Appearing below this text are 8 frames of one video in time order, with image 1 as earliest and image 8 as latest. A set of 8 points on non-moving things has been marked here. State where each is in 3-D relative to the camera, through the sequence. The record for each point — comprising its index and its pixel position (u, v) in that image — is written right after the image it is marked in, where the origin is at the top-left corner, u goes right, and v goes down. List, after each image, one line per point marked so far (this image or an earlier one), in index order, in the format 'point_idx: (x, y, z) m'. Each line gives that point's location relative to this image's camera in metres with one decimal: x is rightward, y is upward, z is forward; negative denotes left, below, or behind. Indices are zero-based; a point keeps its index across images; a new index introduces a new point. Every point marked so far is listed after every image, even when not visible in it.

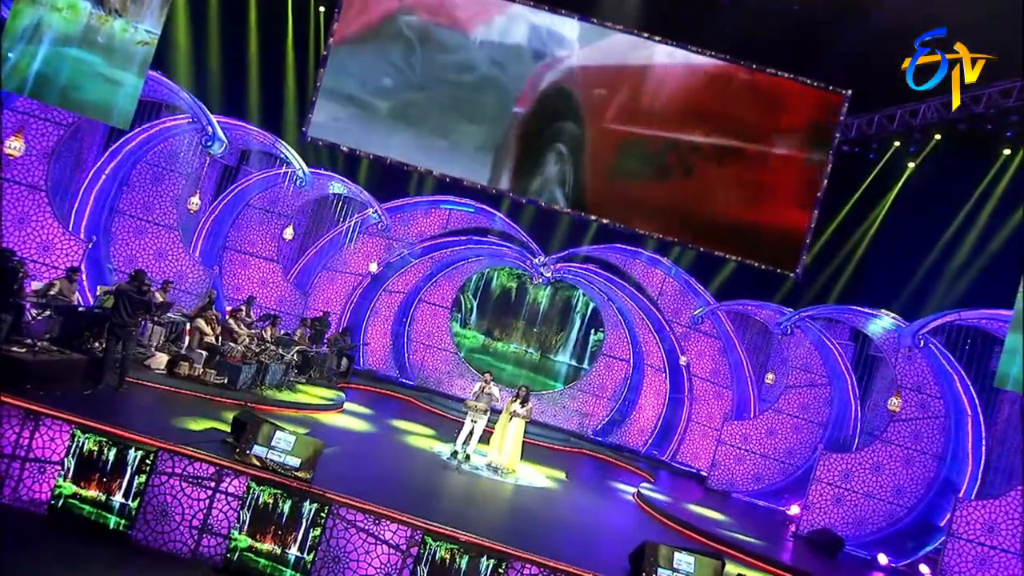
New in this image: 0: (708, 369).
0: (+3.3, -1.4, +15.6) m
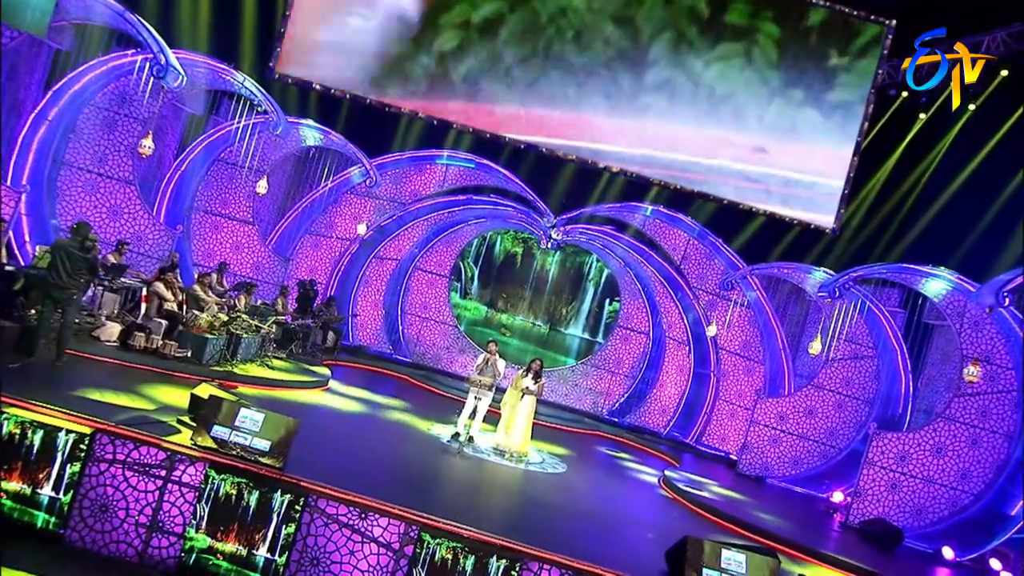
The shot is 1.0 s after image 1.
0: (+3.4, -0.8, +13.9) m
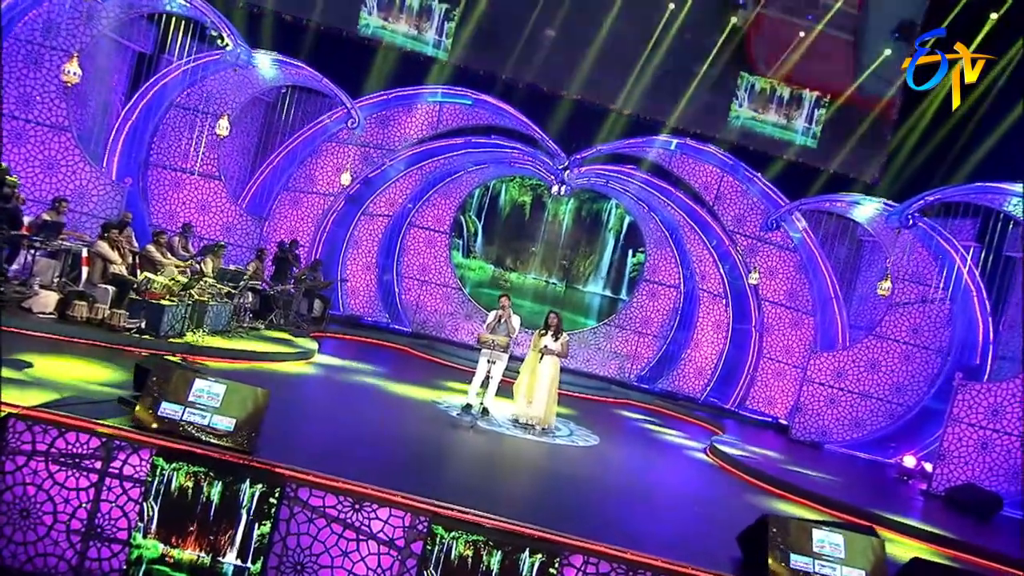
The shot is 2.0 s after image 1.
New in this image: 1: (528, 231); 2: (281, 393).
0: (+3.6, 0.0, +12.1) m
1: (+0.2, +0.8, +13.2) m
2: (-2.0, -0.9, +8.1) m
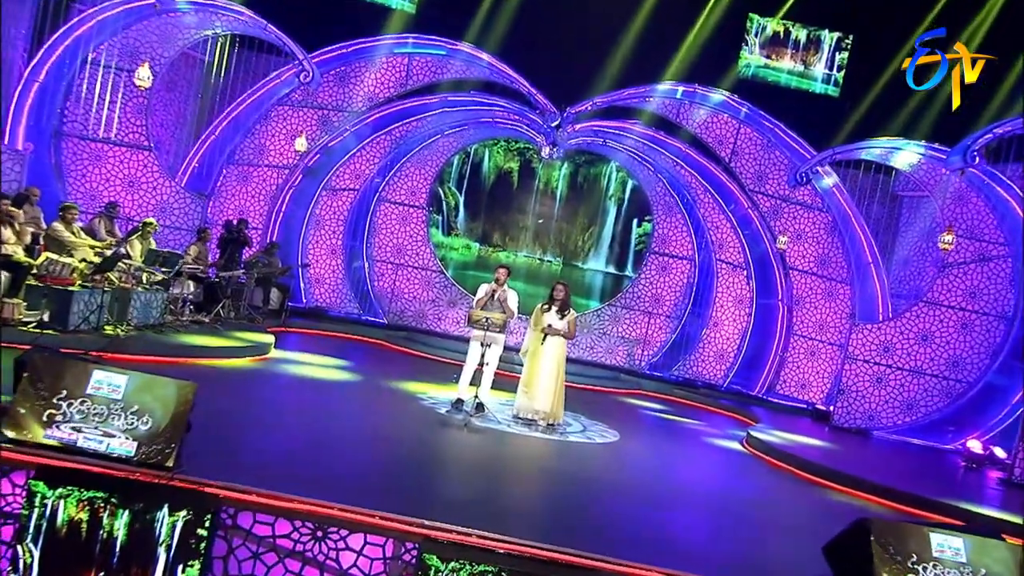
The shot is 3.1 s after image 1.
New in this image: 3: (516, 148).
0: (+3.4, +0.4, +10.5) m
1: (0.0, +1.0, +11.5) m
2: (-2.0, -0.7, +6.3) m
3: (0.0, +1.7, +11.5) m
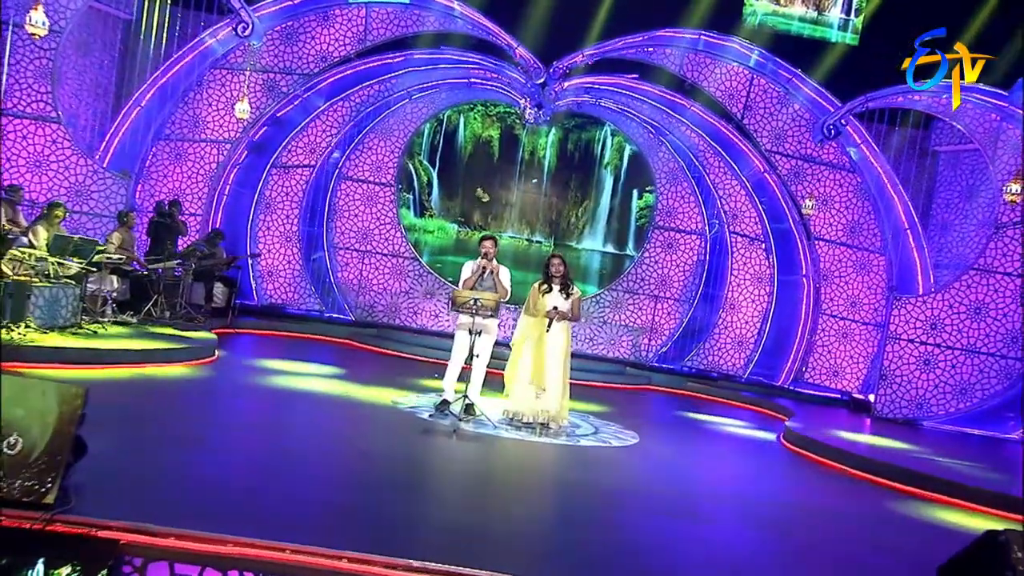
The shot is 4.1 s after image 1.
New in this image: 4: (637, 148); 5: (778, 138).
0: (+3.3, +0.6, +9.2) m
1: (-0.2, +1.2, +10.0) m
2: (-2.0, -0.6, +4.8) m
3: (-0.2, +1.9, +10.0) m
4: (+1.3, +1.5, +9.8) m
5: (+2.6, +1.5, +9.1) m
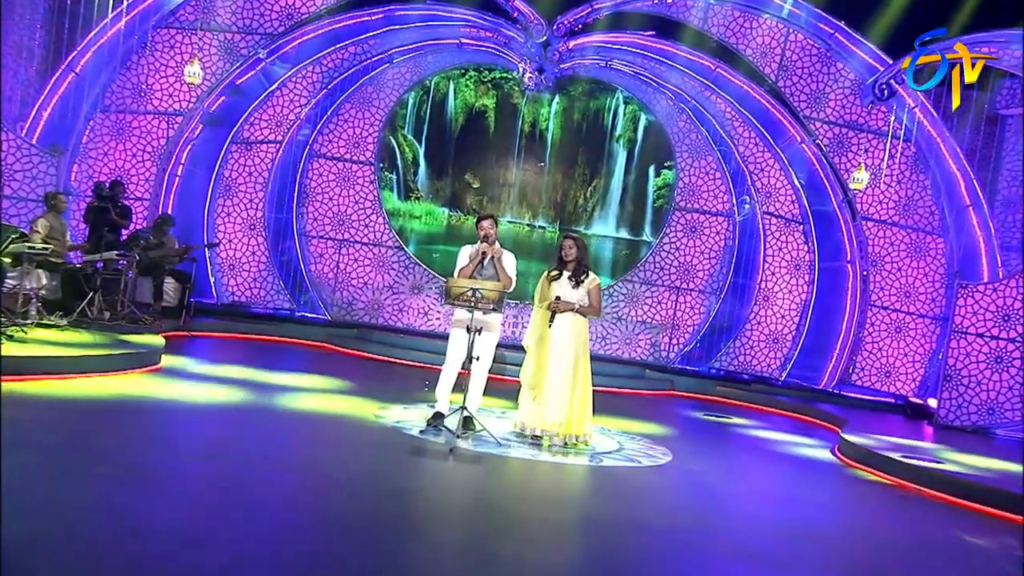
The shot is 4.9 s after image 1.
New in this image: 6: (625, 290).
0: (+3.3, +0.7, +7.9) m
1: (-0.2, +1.2, +8.8) m
2: (-1.9, -0.6, +3.5) m
3: (-0.2, +1.9, +8.7) m
4: (+1.3, +1.6, +8.6) m
5: (+2.6, +1.6, +7.9) m
6: (+1.0, 0.0, +8.5) m
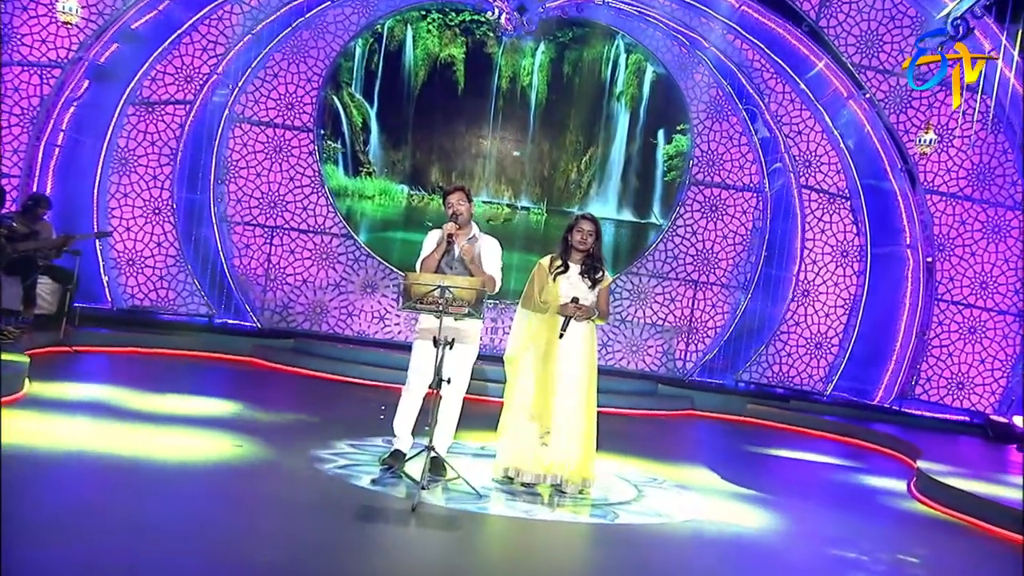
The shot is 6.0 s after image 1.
0: (+3.1, +0.8, +6.4) m
1: (-0.4, +1.3, +7.1) m
2: (-1.9, -0.6, +1.7) m
3: (-0.4, +2.0, +7.0) m
4: (+1.1, +1.6, +6.9) m
5: (+2.4, +1.7, +6.3) m
6: (+0.8, 0.0, +6.8) m
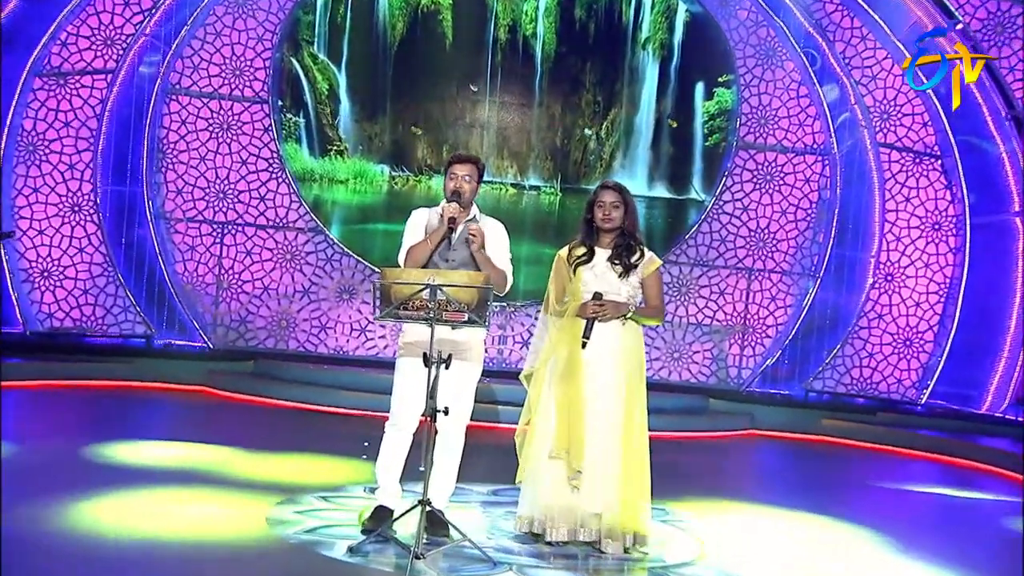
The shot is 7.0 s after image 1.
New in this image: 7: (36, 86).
0: (+3.1, +1.0, +5.1) m
1: (-0.4, +1.3, +5.8) m
2: (-1.8, -0.6, +0.4) m
3: (-0.4, +2.0, +5.7) m
4: (+1.1, +1.7, +5.6) m
5: (+2.4, +1.8, +5.0) m
6: (+0.9, 0.0, +5.5) m
7: (-2.6, +1.1, +5.1) m
